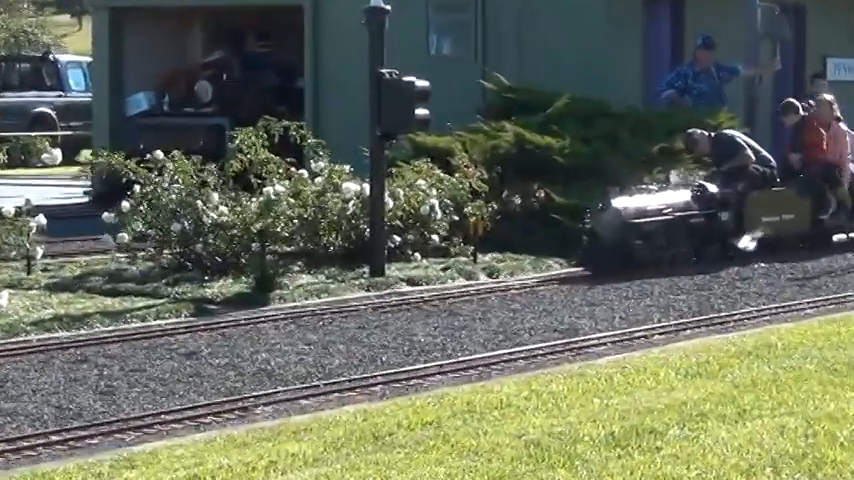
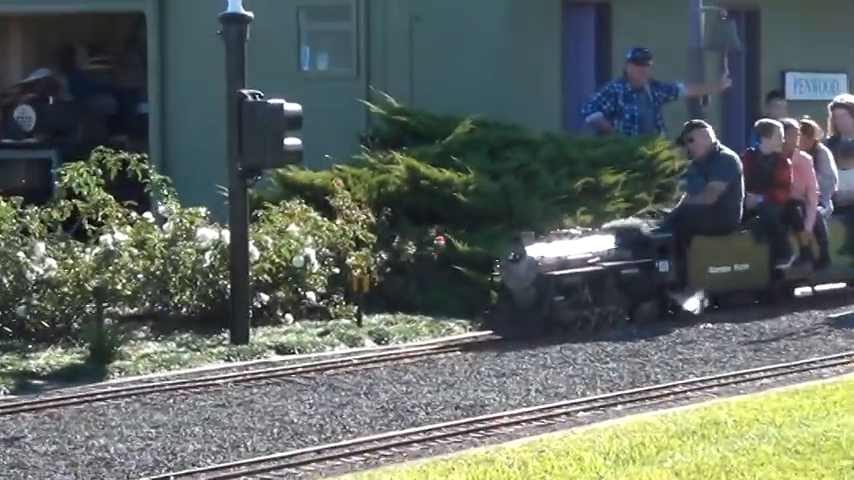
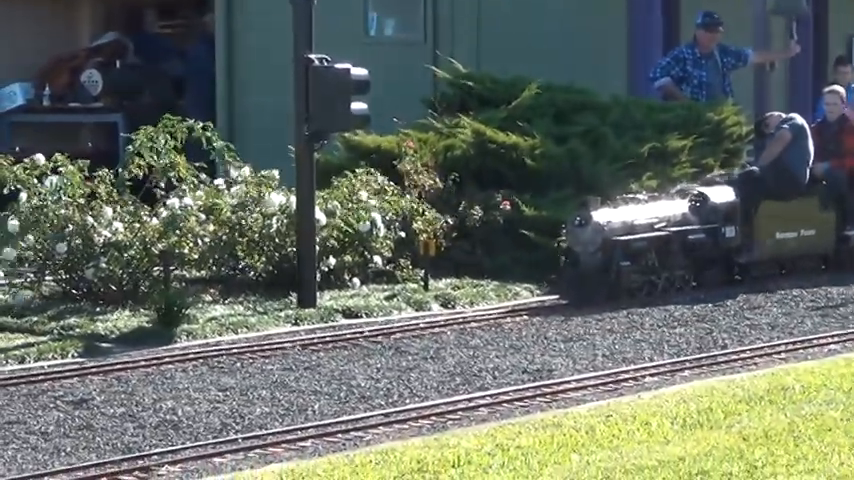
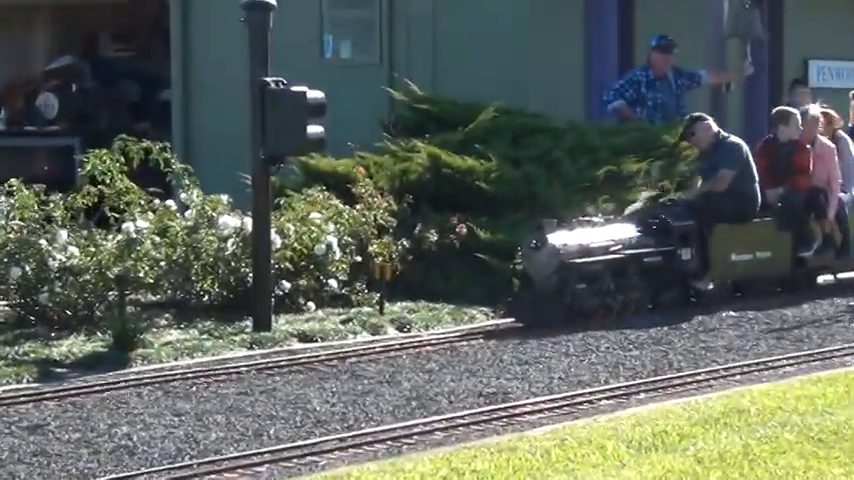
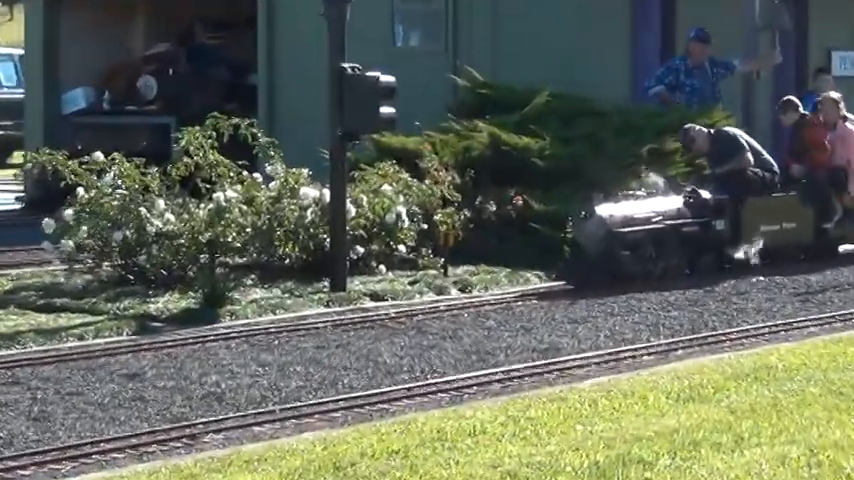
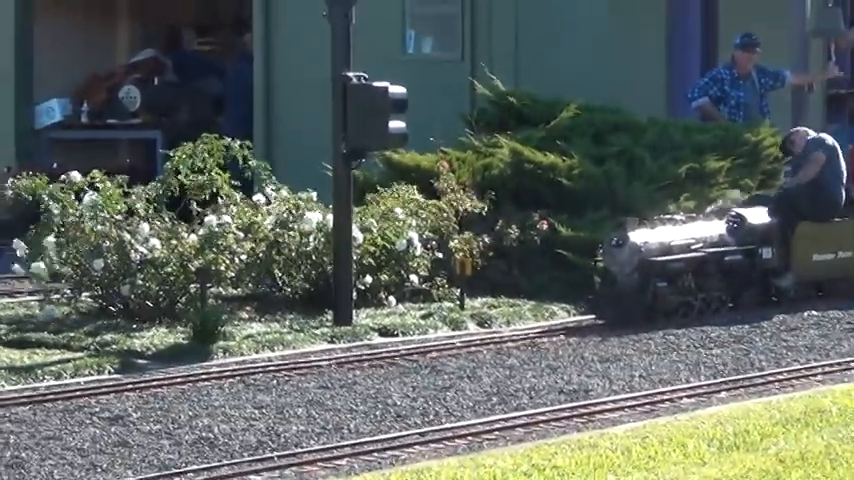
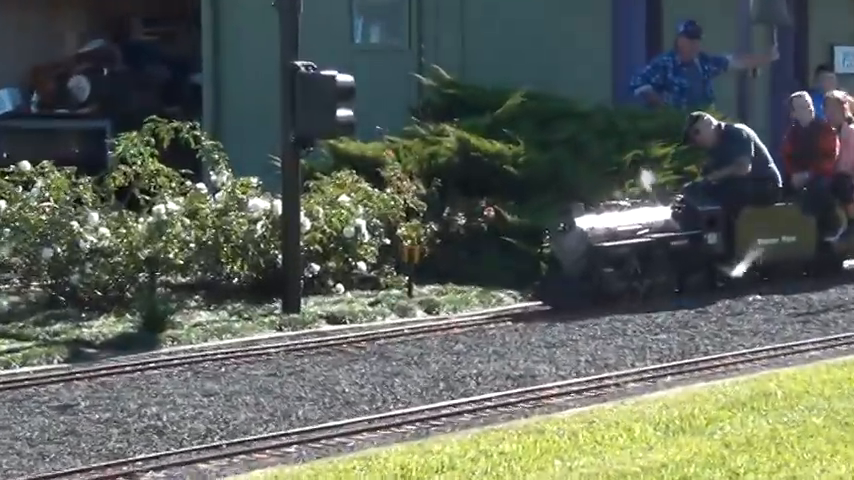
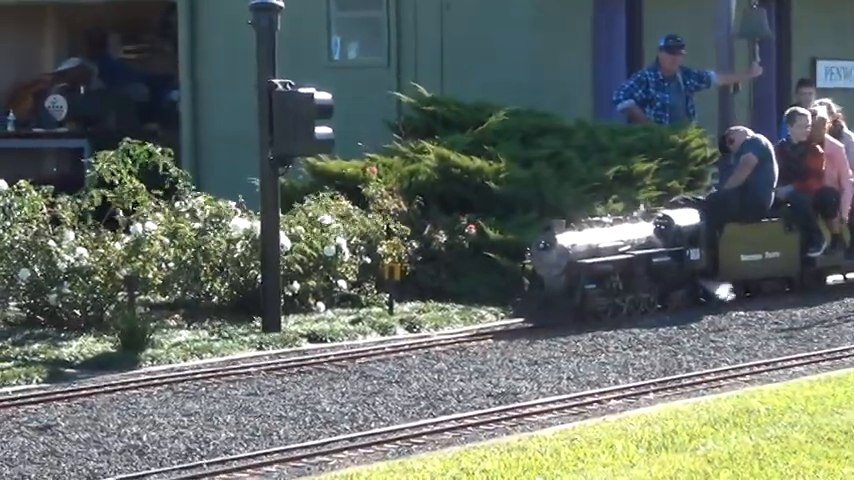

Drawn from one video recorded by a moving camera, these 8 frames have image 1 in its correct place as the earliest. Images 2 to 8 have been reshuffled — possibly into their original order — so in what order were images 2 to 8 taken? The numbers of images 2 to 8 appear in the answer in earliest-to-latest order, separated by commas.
5, 7, 4, 2, 8, 3, 6
